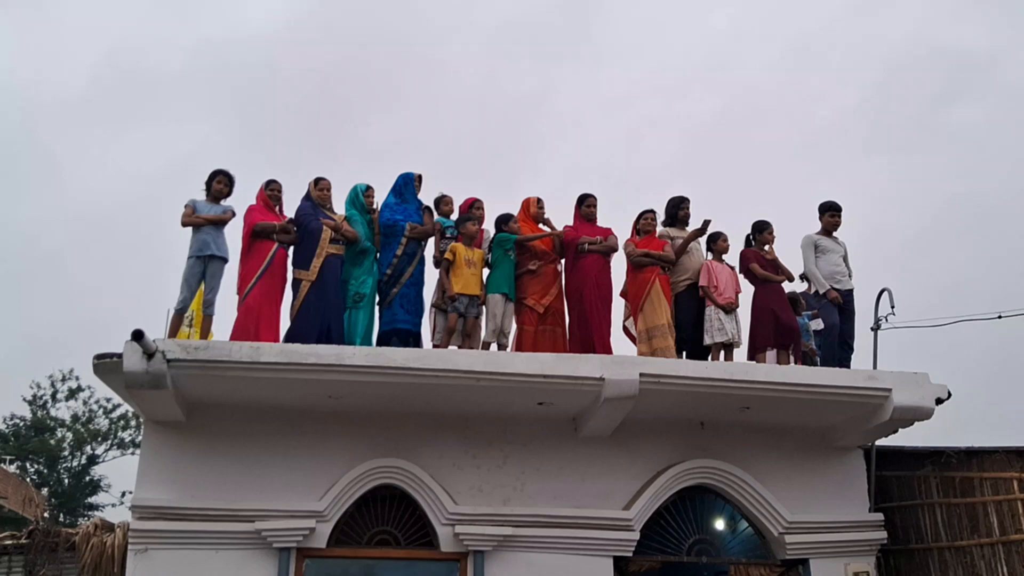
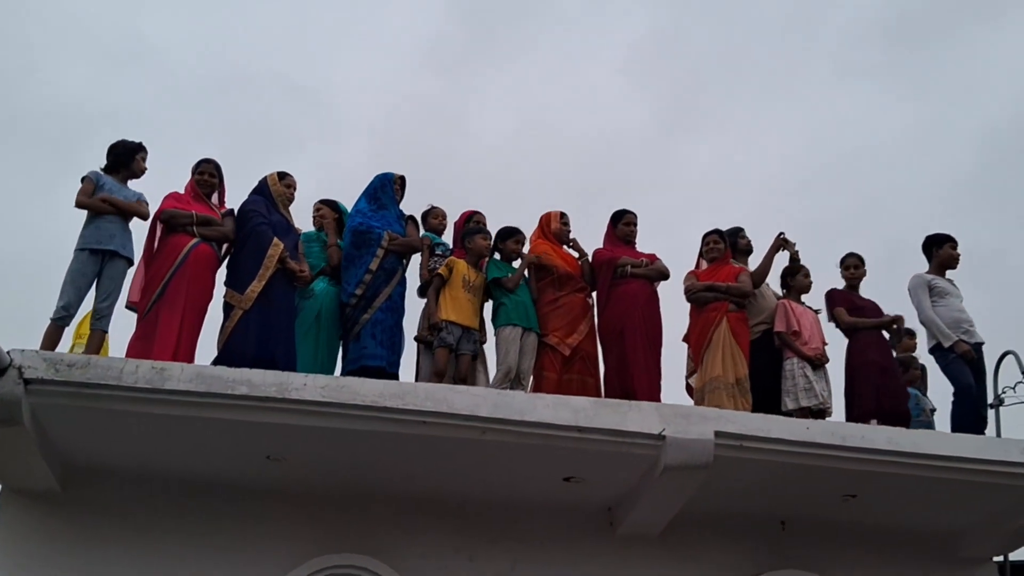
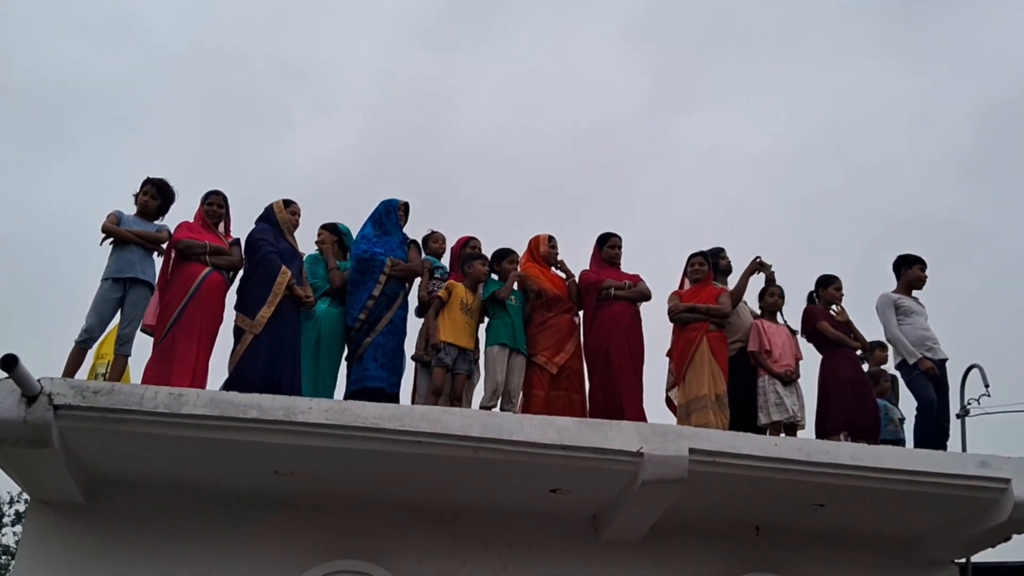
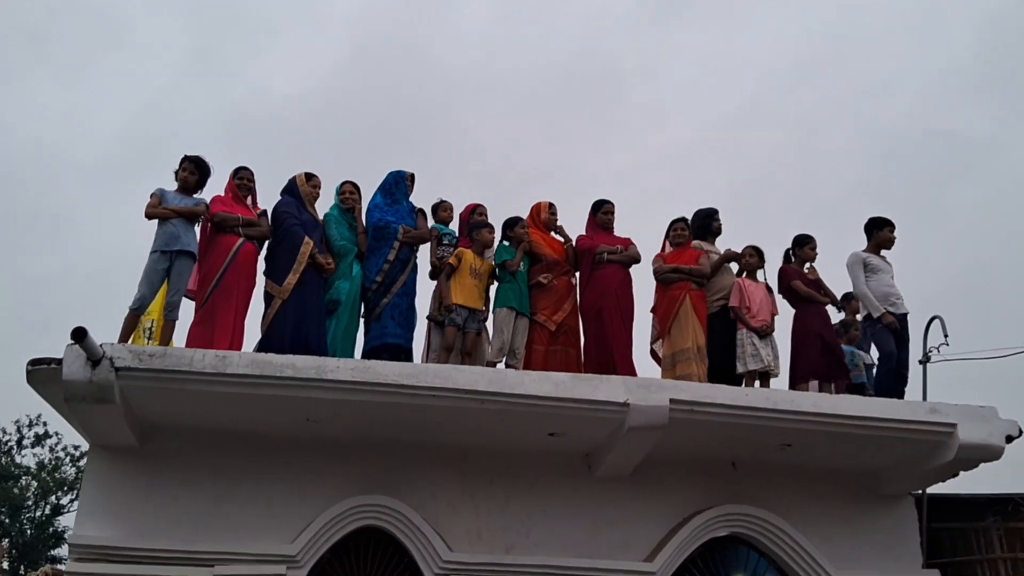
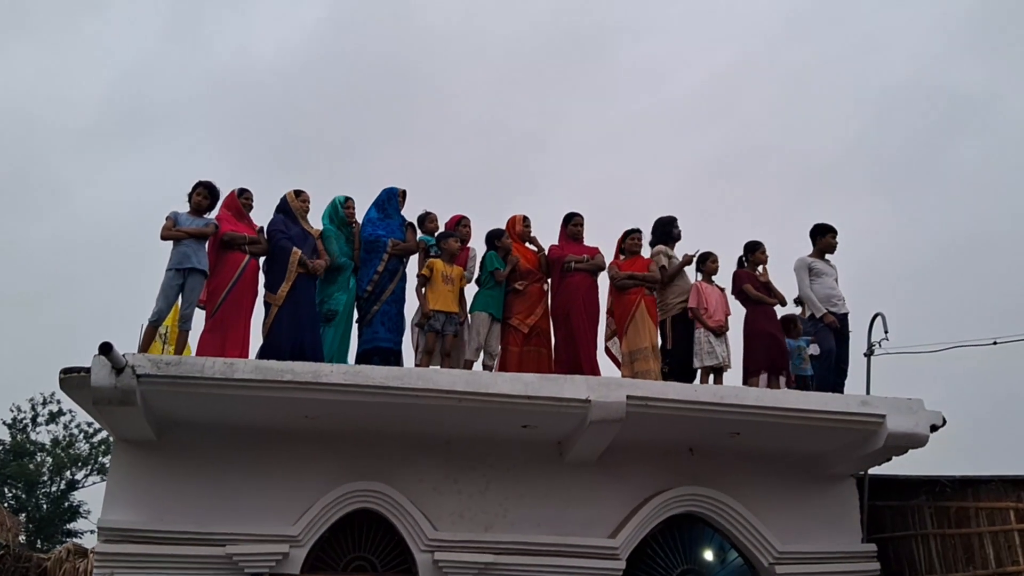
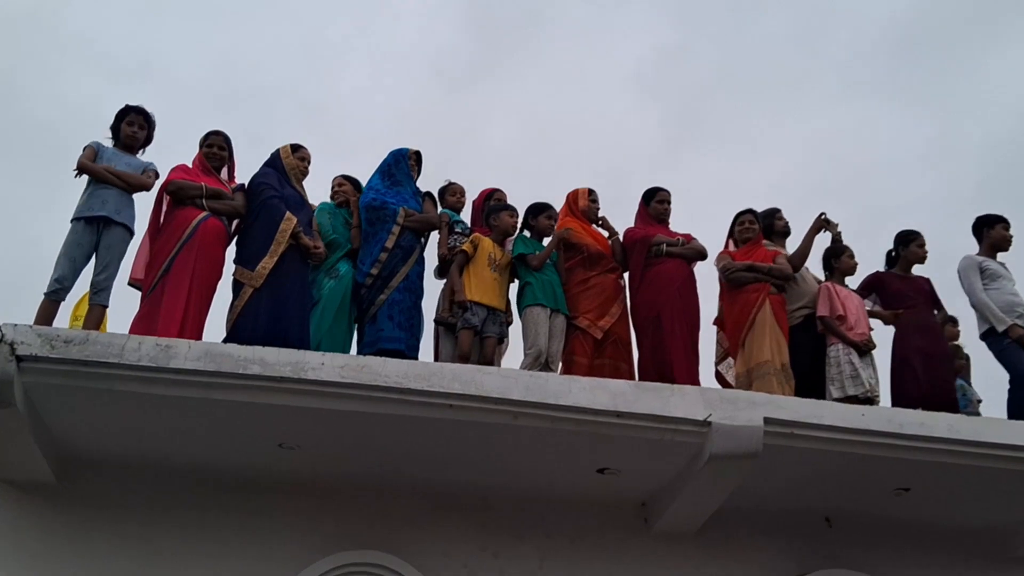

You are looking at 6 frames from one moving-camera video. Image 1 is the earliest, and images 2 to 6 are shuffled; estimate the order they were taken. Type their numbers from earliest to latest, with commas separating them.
5, 4, 3, 2, 6
